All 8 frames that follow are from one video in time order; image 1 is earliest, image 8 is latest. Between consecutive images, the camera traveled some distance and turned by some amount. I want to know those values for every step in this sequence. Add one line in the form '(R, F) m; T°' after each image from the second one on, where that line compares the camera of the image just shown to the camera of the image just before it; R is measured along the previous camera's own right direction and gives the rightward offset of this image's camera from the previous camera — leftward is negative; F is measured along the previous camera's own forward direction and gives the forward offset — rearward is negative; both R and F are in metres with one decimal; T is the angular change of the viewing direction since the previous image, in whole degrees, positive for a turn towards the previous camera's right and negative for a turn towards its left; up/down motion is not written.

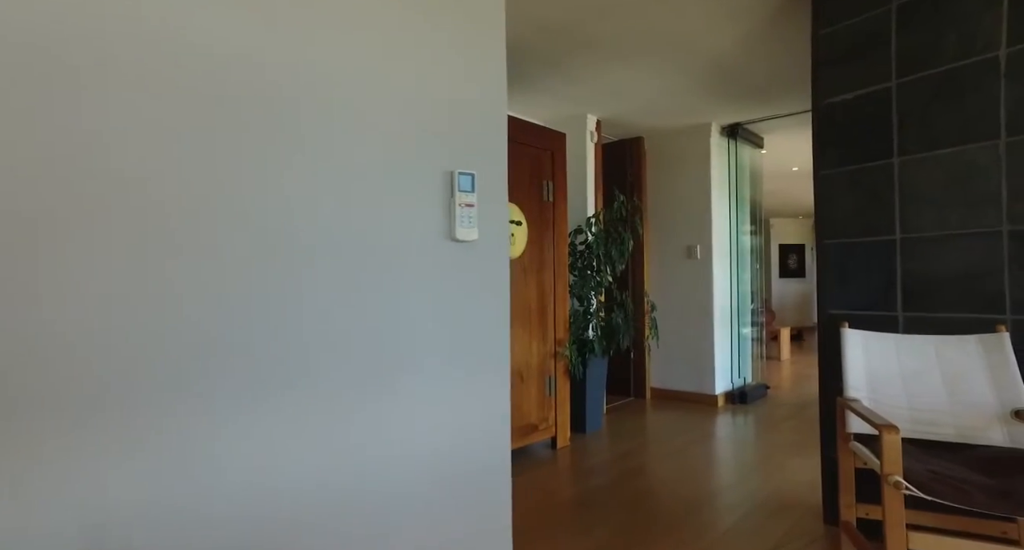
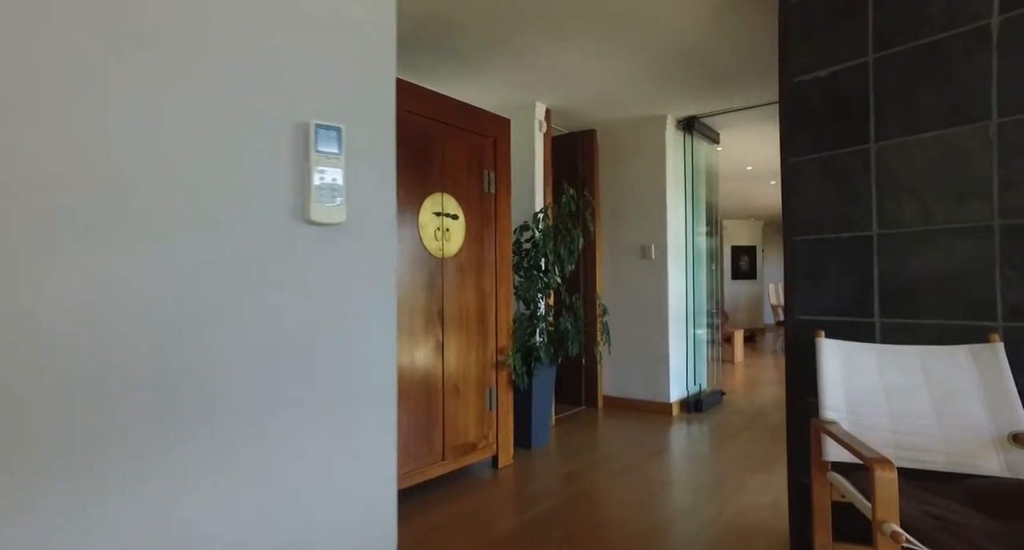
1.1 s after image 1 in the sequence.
(+0.1, +0.3) m; +4°
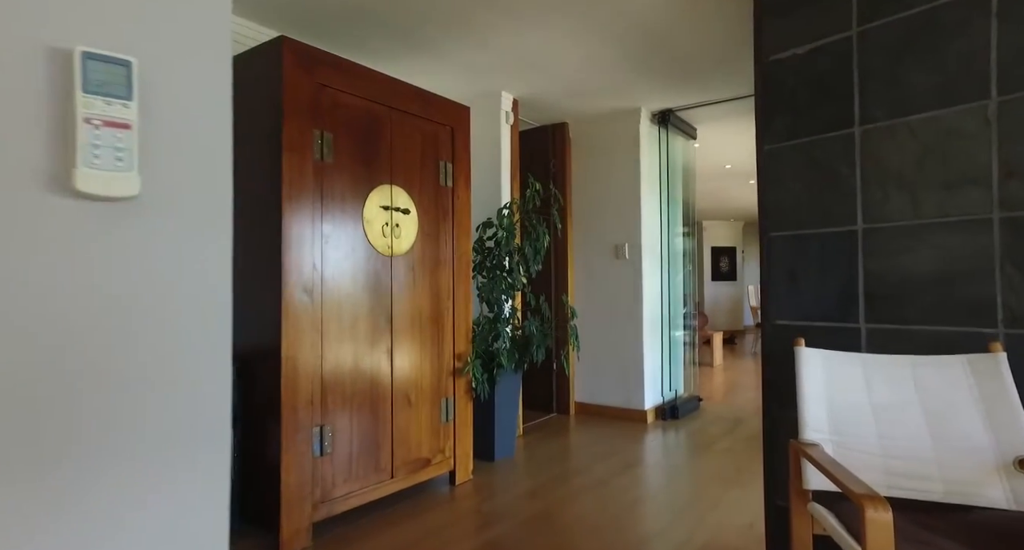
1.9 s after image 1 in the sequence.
(+0.1, +0.2) m; +1°
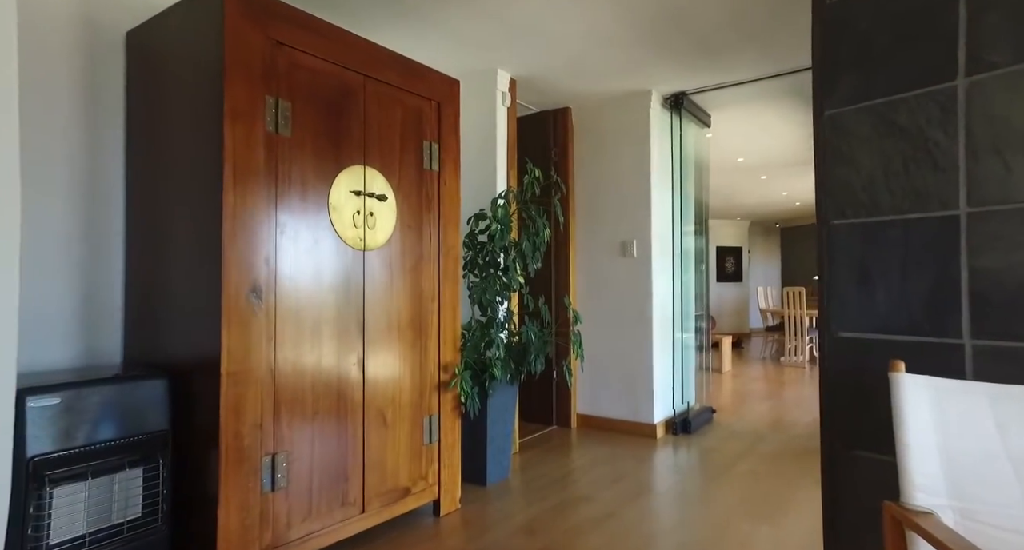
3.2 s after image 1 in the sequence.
(0.0, +0.4) m; 0°
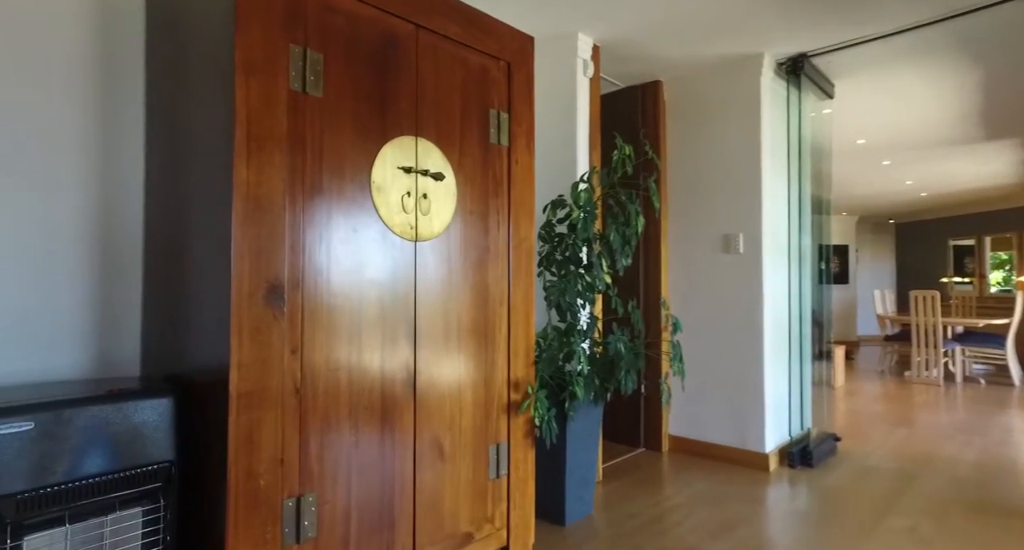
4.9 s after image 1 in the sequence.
(0.0, +0.5) m; -7°
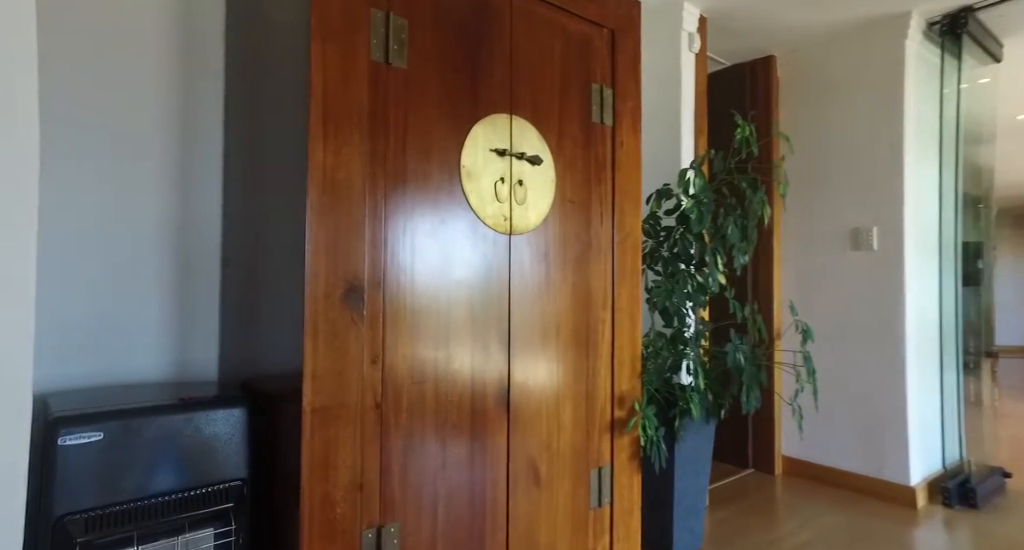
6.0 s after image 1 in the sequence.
(-0.1, +0.2) m; -7°
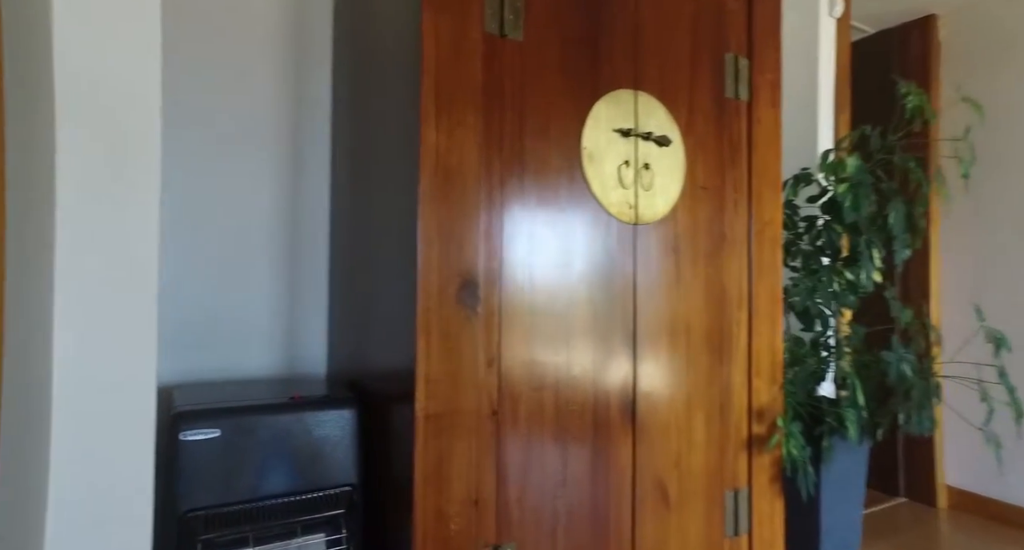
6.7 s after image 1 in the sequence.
(-0.1, +0.1) m; -9°
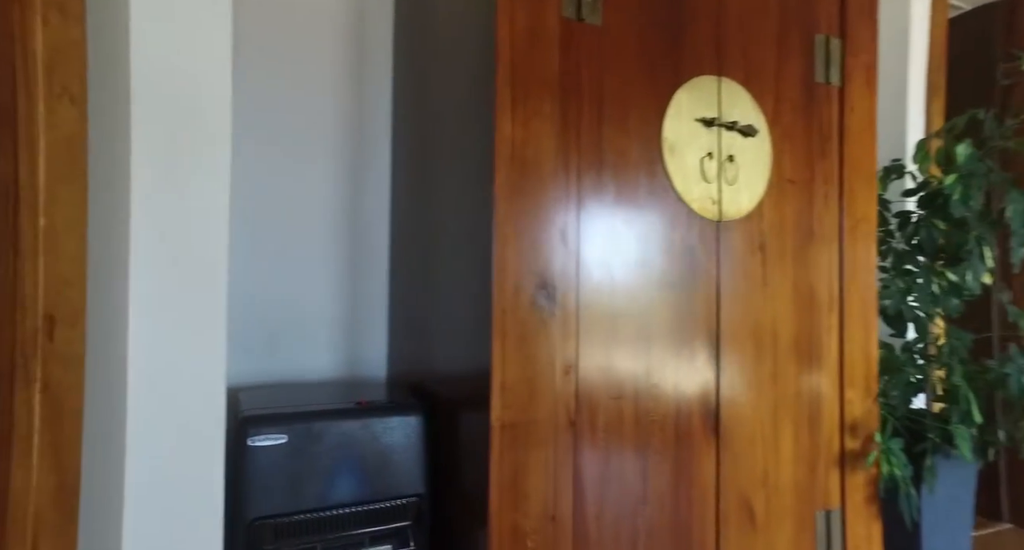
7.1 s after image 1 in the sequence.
(0.0, +0.1) m; -5°
